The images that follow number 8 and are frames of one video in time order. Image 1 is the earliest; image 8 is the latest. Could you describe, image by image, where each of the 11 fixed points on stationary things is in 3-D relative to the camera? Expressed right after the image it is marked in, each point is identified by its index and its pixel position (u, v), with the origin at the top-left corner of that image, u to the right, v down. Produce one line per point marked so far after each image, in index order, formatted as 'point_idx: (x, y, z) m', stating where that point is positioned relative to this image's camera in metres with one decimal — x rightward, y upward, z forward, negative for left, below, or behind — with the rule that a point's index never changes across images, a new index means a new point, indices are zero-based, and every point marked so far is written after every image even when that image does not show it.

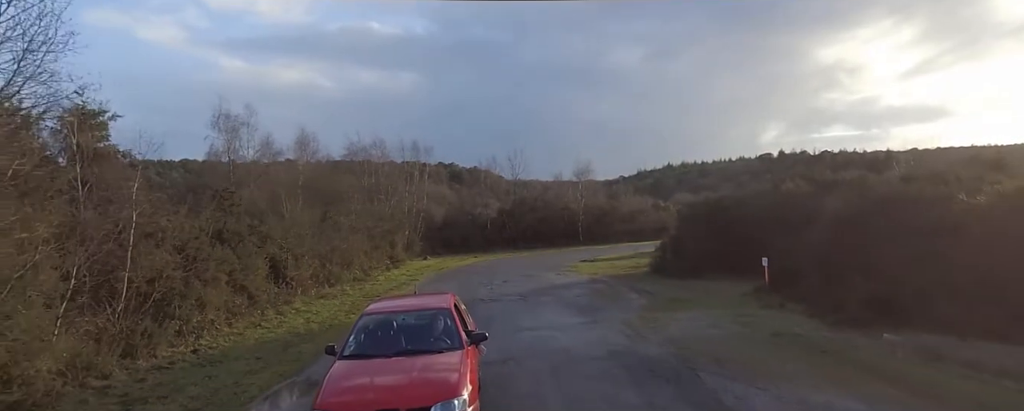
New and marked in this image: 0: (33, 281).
0: (-8.8, -1.4, +11.3) m
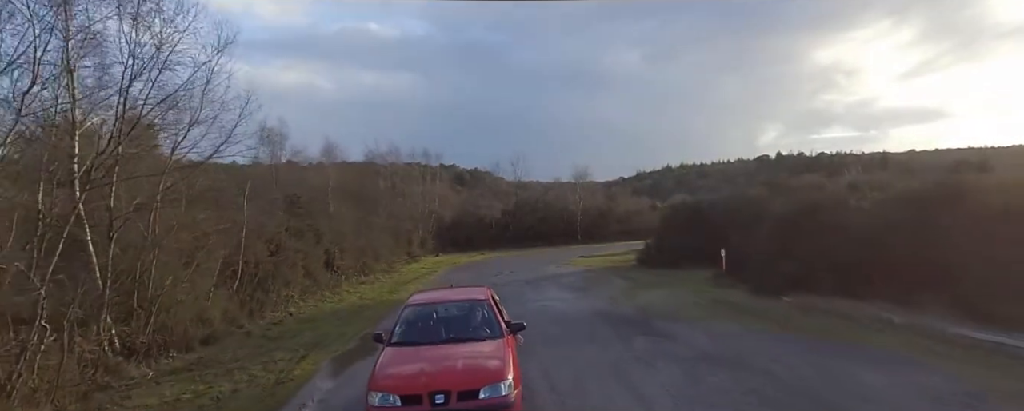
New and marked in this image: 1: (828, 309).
0: (-8.4, -1.5, +16.5) m
1: (+8.0, -2.7, +15.1) m
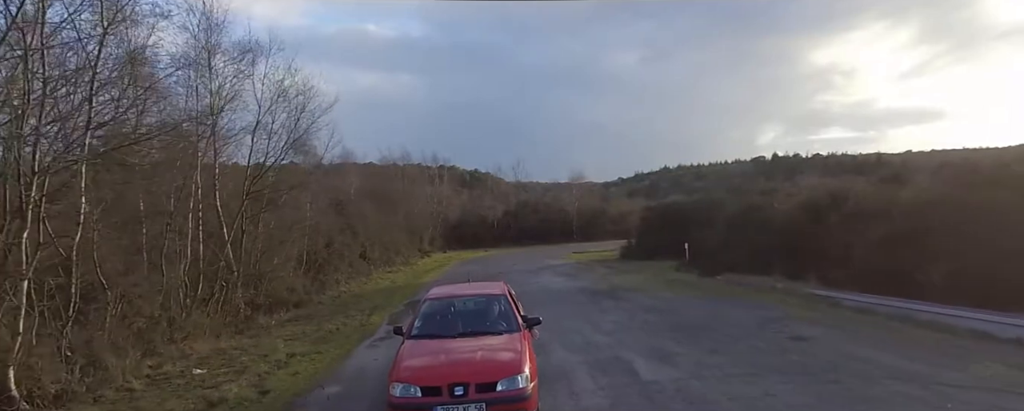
0: (-8.3, -1.6, +22.4) m
1: (+8.2, -2.7, +21.0) m
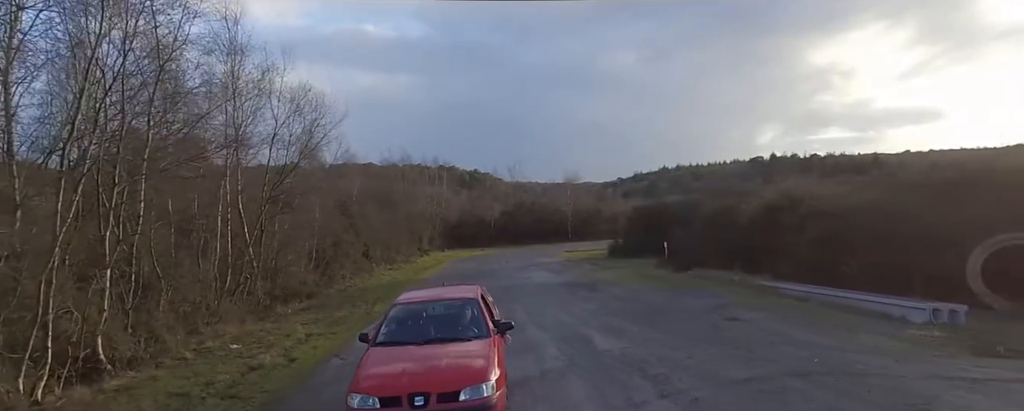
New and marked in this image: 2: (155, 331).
0: (-8.7, -1.6, +24.9) m
1: (+7.7, -2.8, +23.4) m
2: (-7.9, -2.8, +13.3) m
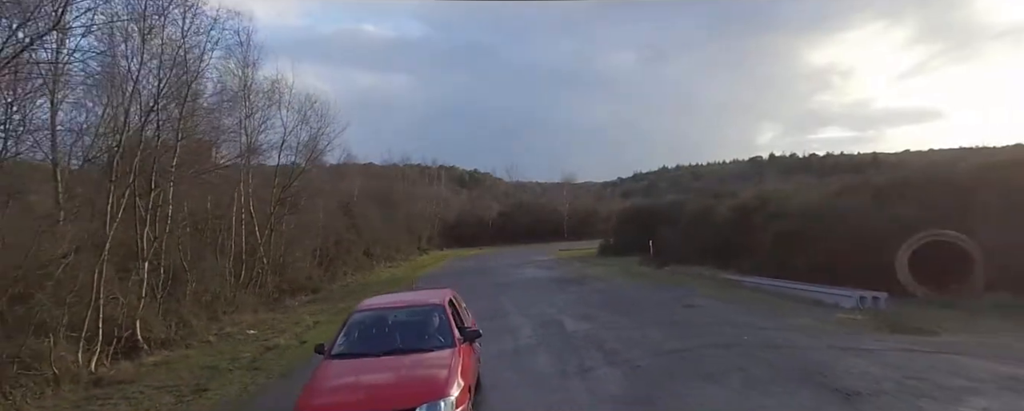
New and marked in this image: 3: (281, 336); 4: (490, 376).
0: (-9.2, -1.7, +26.8) m
1: (+7.3, -2.8, +25.3) m
2: (-8.4, -2.9, +15.2) m
3: (-6.1, -3.5, +15.8) m
4: (-0.4, -3.0, +10.3) m
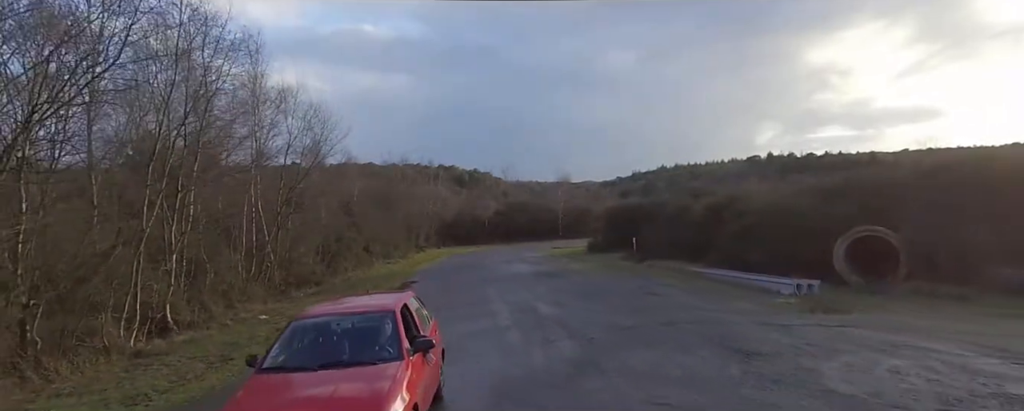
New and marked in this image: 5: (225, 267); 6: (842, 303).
0: (-9.7, -1.7, +28.8) m
1: (+6.8, -2.8, +27.4) m
2: (-8.9, -2.8, +17.3) m
3: (-6.7, -3.4, +17.9) m
4: (-0.9, -3.0, +12.4) m
5: (-9.3, -2.0, +19.5) m
6: (+8.3, -2.5, +15.2) m
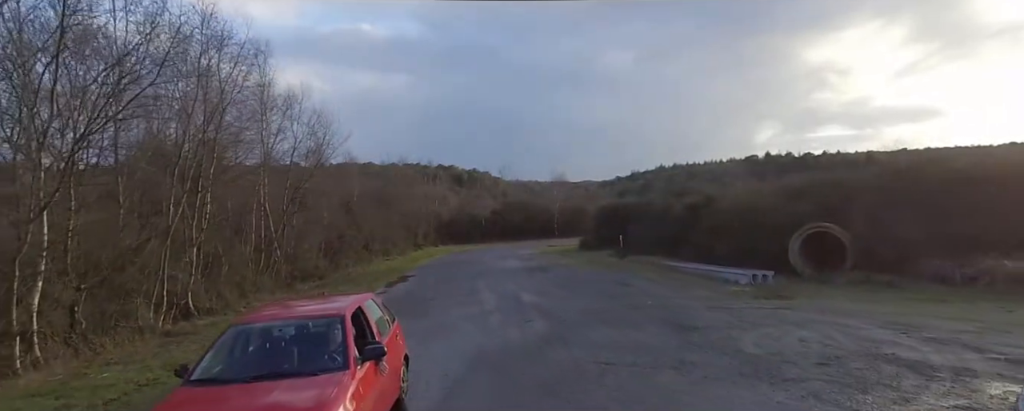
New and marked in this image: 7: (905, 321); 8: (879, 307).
0: (-10.2, -1.6, +30.7) m
1: (+6.3, -2.8, +29.3) m
2: (-9.3, -2.8, +19.1) m
3: (-7.1, -3.4, +19.8) m
4: (-1.3, -2.9, +14.2) m
5: (-9.8, -1.9, +21.3) m
6: (+7.9, -2.4, +17.0) m
7: (+7.8, -2.3, +11.9) m
8: (+8.6, -2.4, +14.0) m
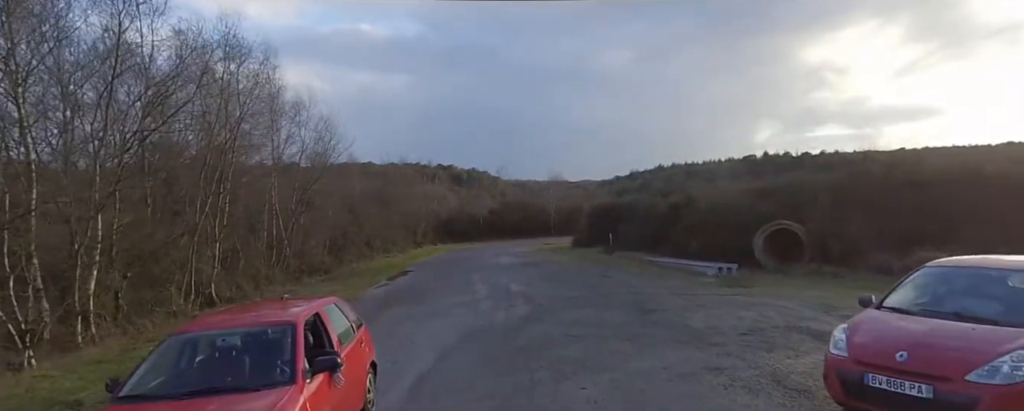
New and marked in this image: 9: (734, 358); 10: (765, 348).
0: (-10.5, -1.6, +32.7) m
1: (+6.0, -2.7, +31.3) m
2: (-9.7, -2.8, +21.1) m
3: (-7.4, -3.4, +21.8) m
4: (-1.7, -2.9, +16.2) m
5: (-10.1, -1.9, +23.3) m
6: (+7.6, -2.4, +19.0) m
7: (+7.5, -2.3, +13.9) m
8: (+8.2, -2.4, +16.0) m
9: (+3.3, -2.3, +9.0) m
10: (+4.0, -2.3, +9.6) m
